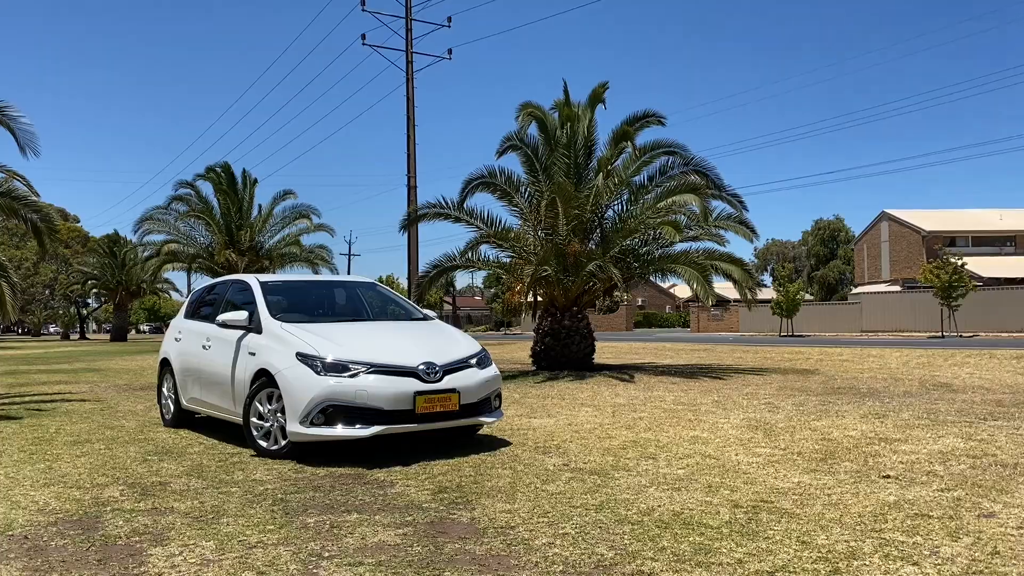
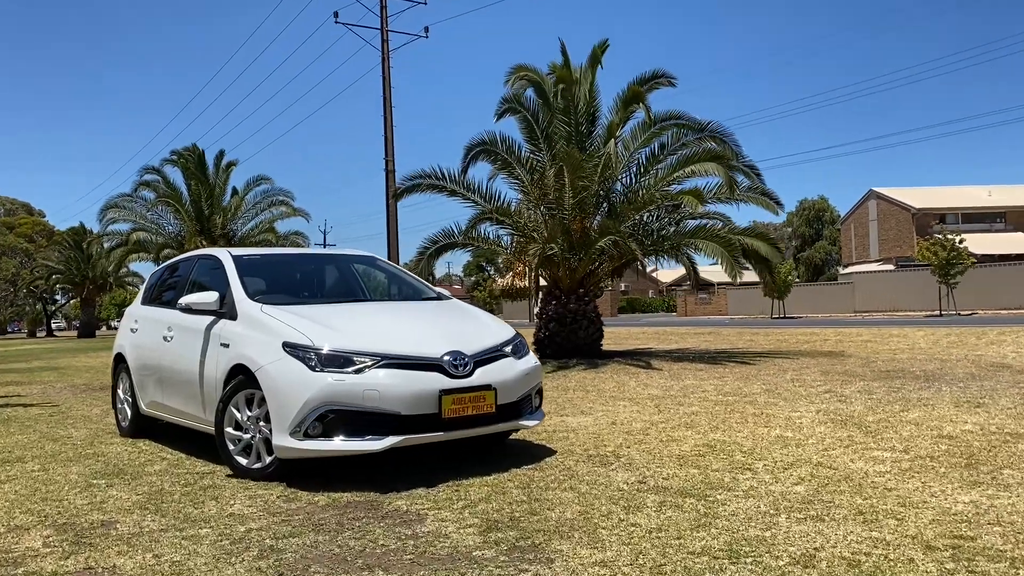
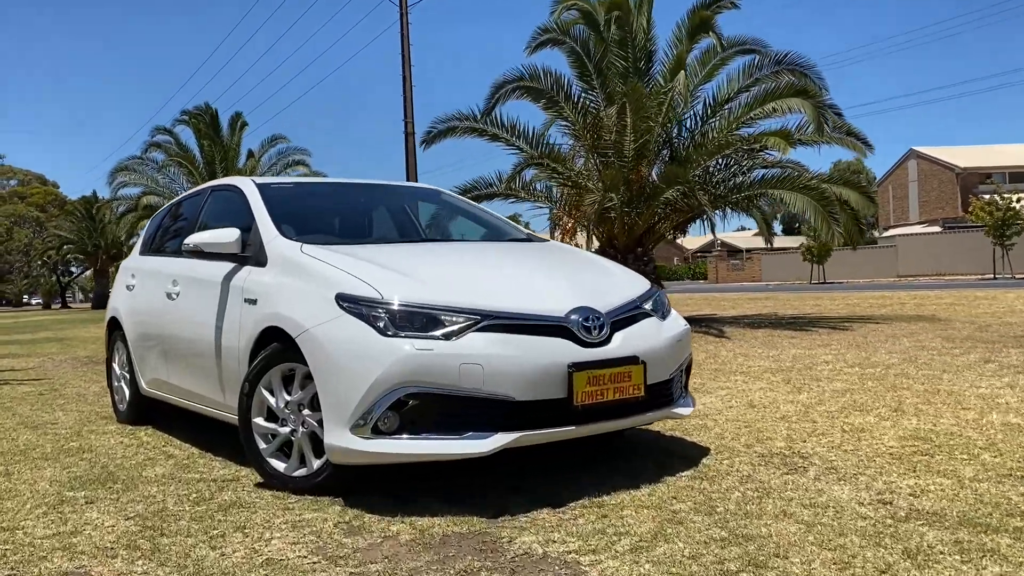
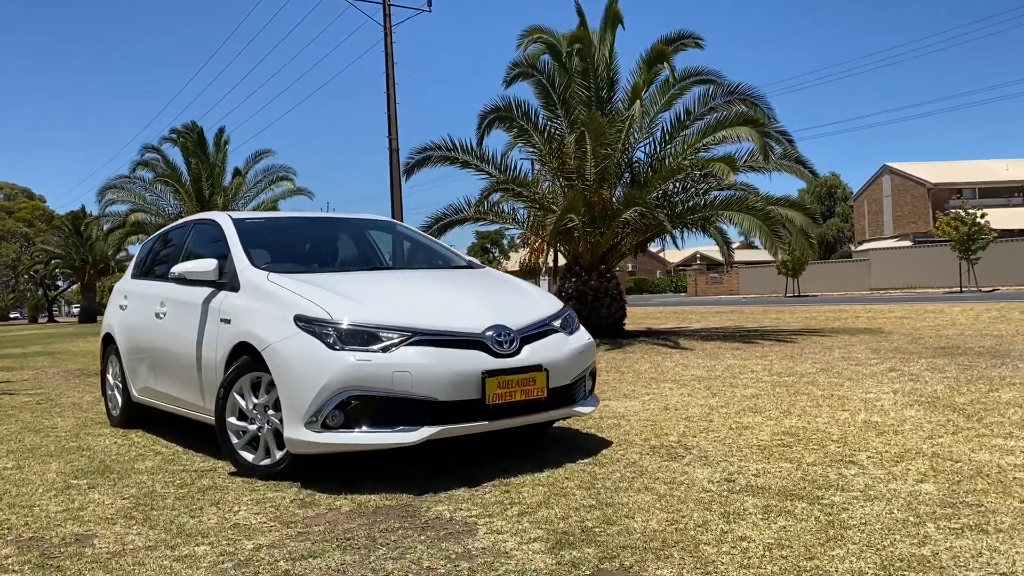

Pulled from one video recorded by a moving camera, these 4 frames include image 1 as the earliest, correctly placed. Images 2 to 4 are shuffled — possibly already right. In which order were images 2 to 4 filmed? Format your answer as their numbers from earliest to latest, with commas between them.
2, 4, 3
